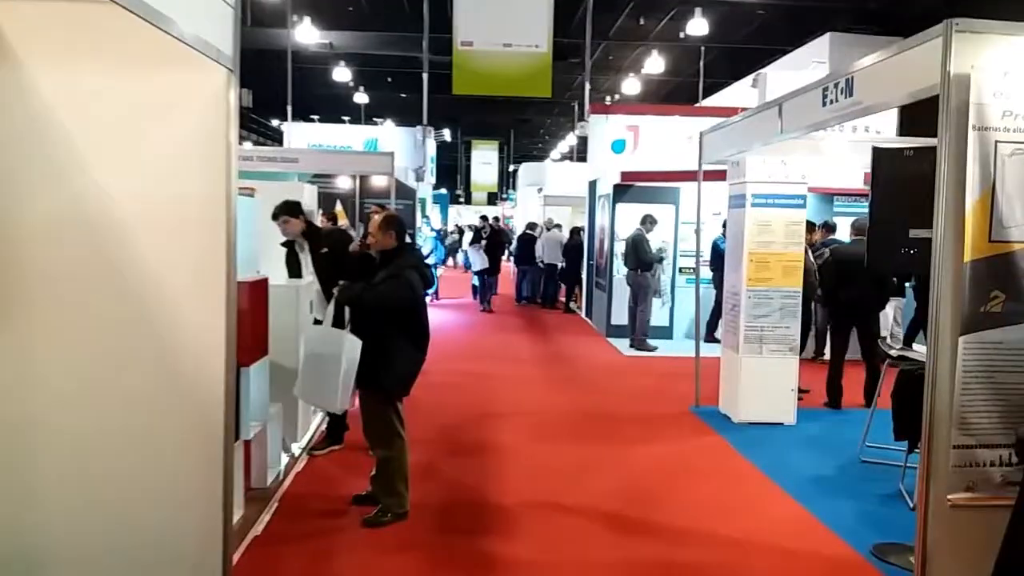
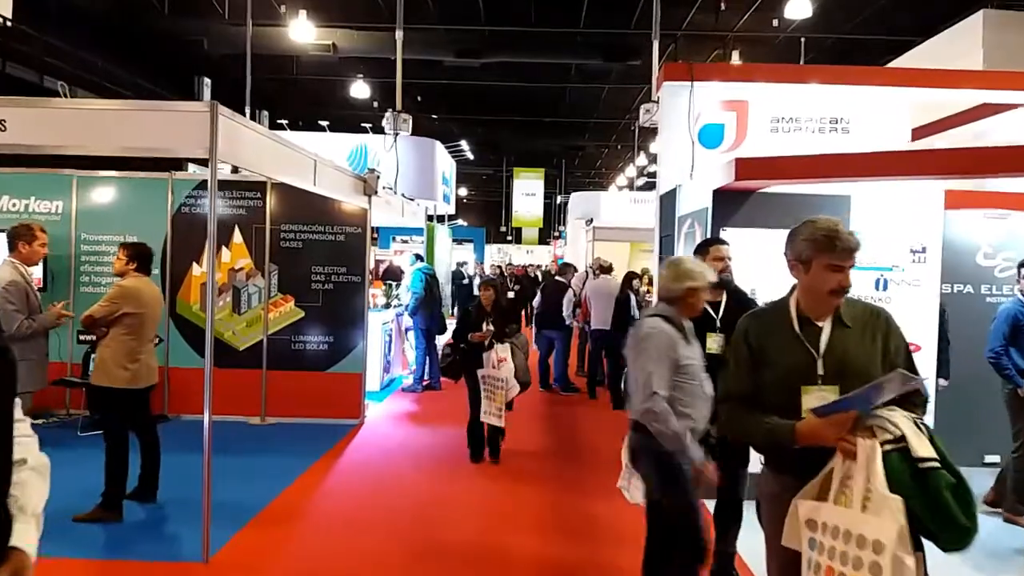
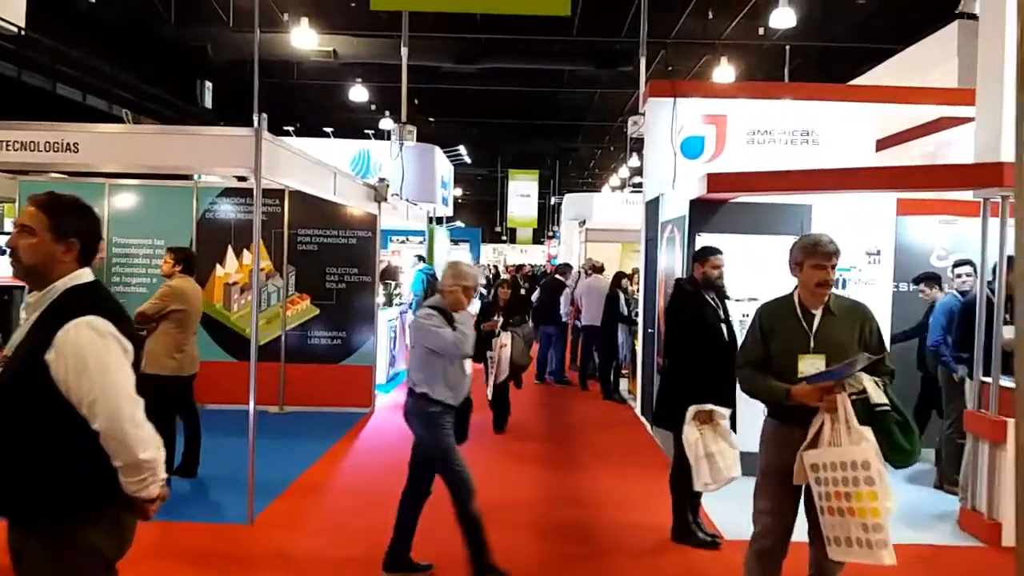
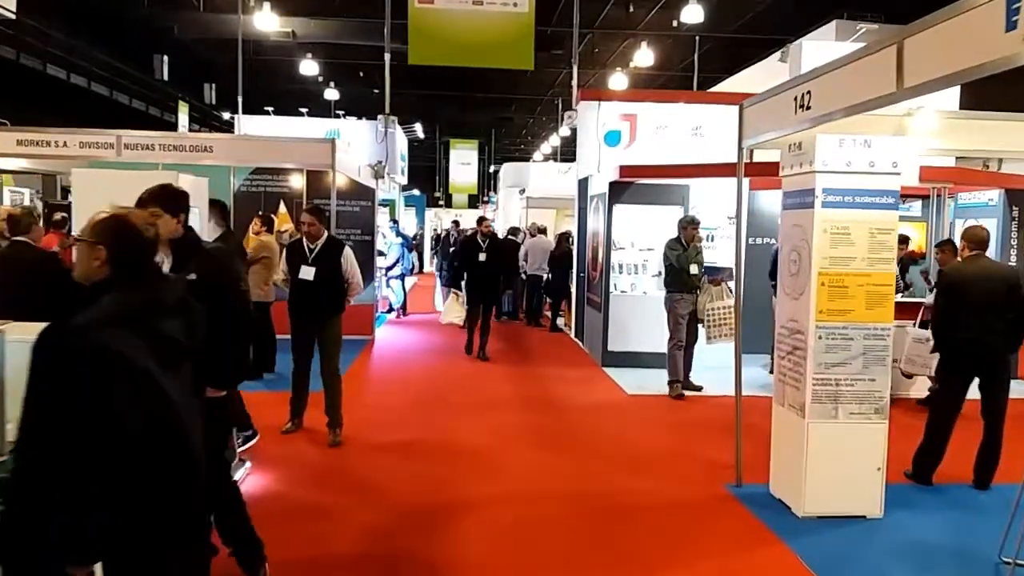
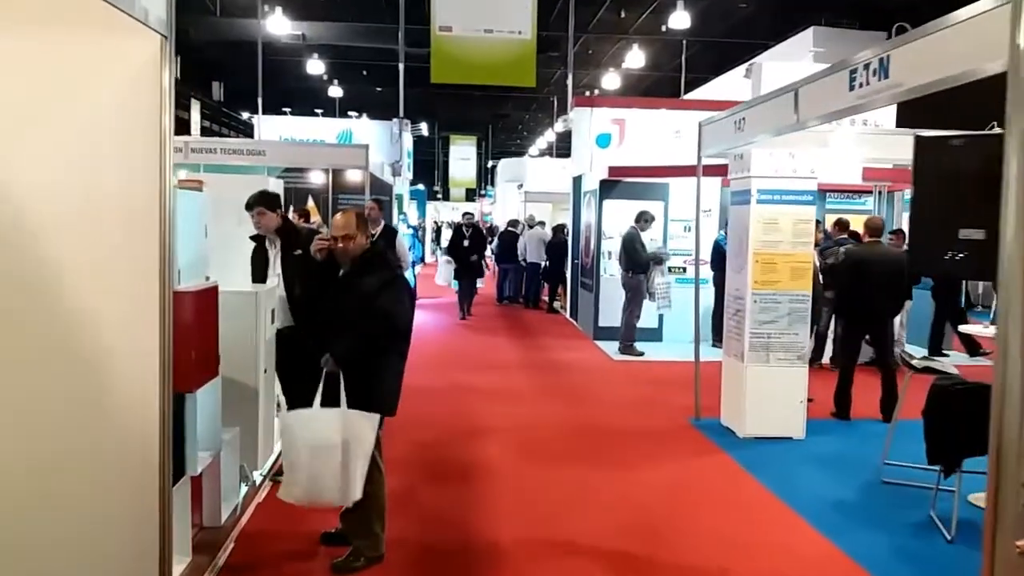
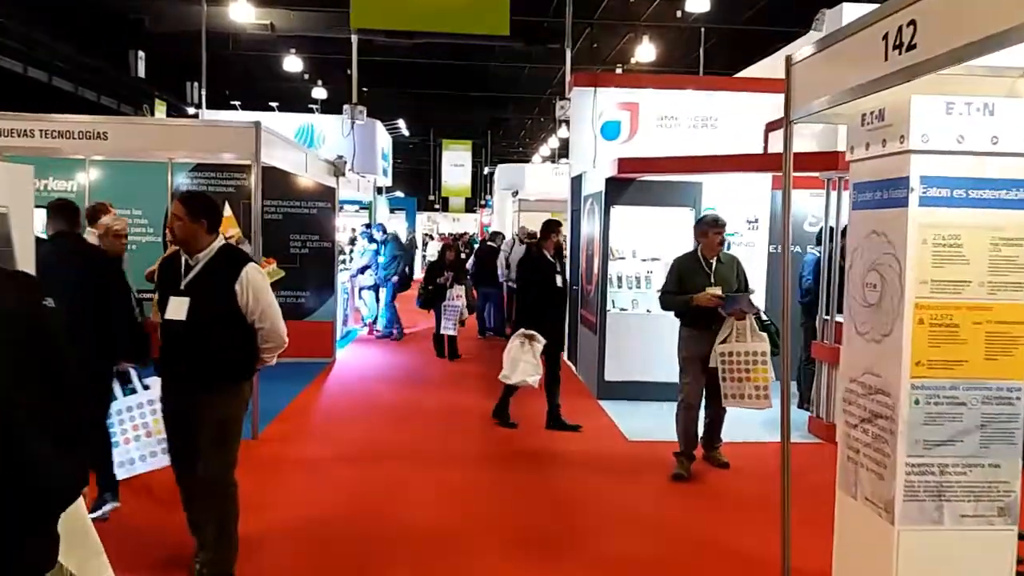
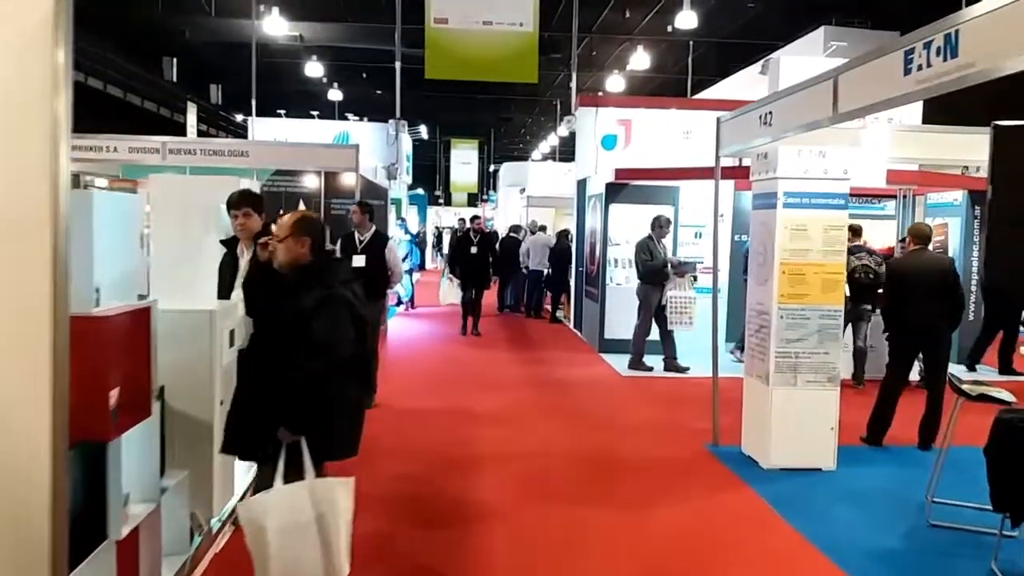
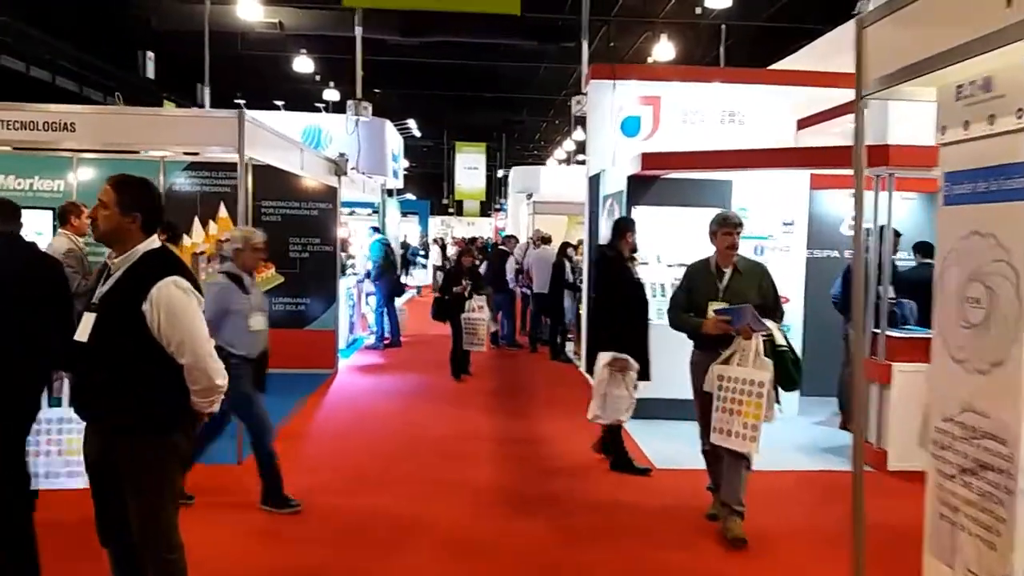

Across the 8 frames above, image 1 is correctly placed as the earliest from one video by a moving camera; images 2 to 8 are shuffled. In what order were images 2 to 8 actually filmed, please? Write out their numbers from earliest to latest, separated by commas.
5, 7, 4, 6, 8, 3, 2
